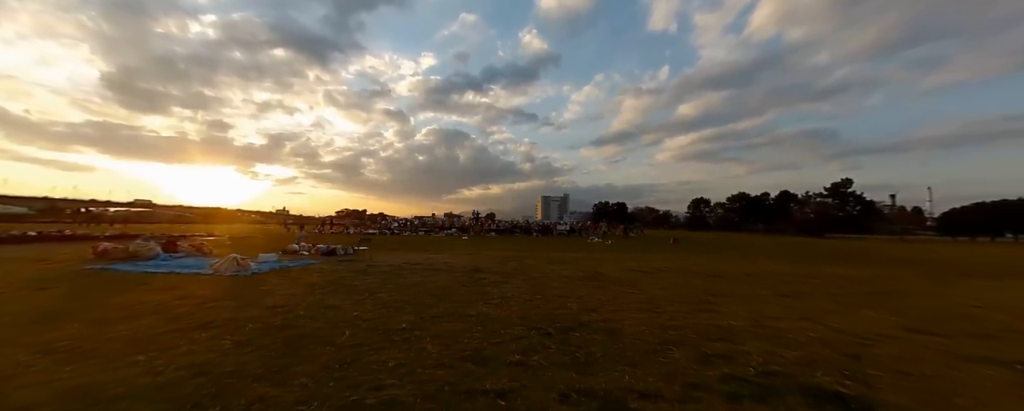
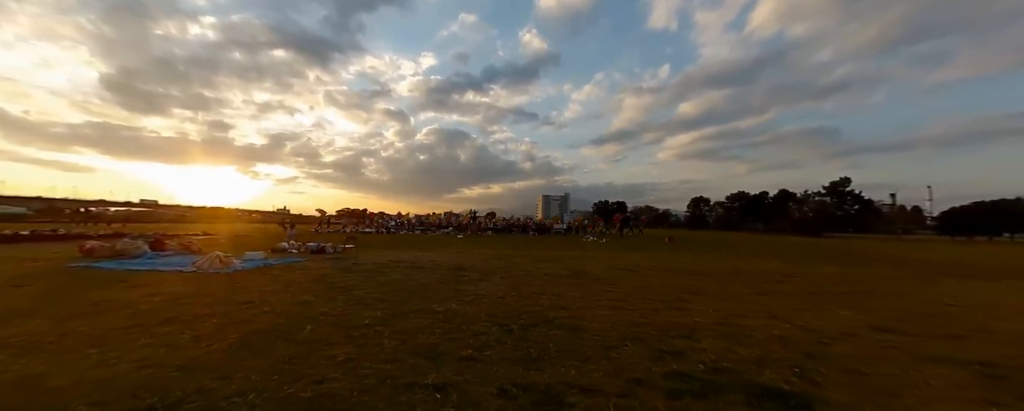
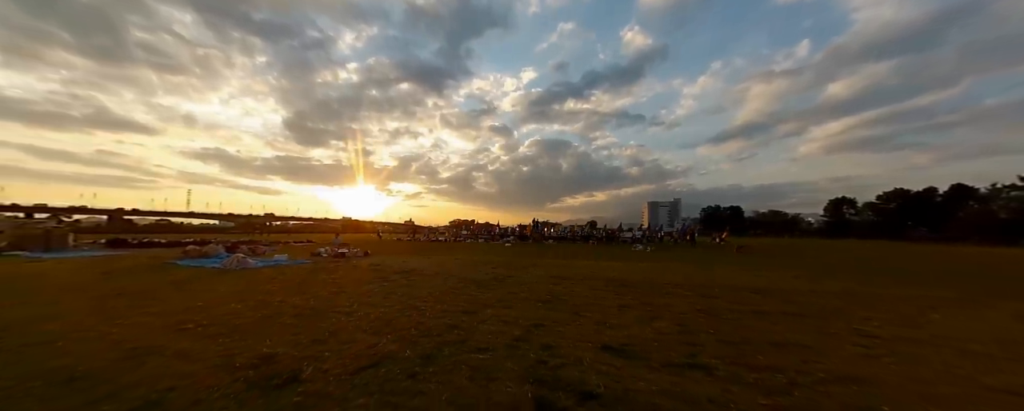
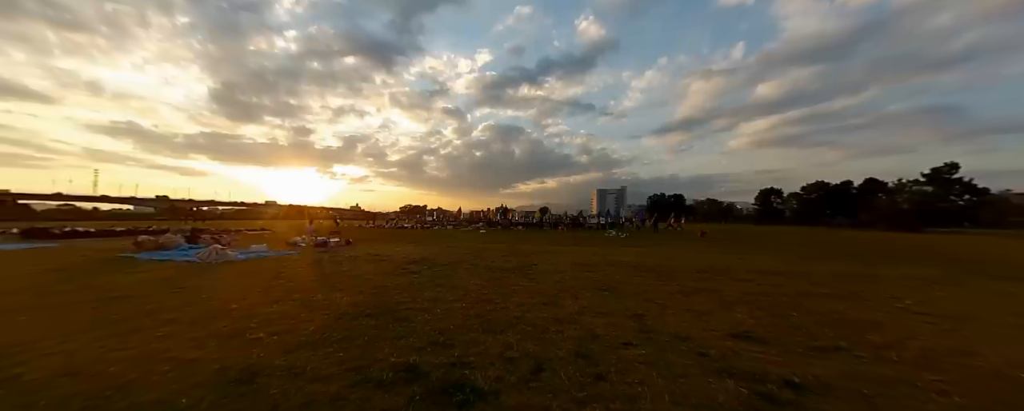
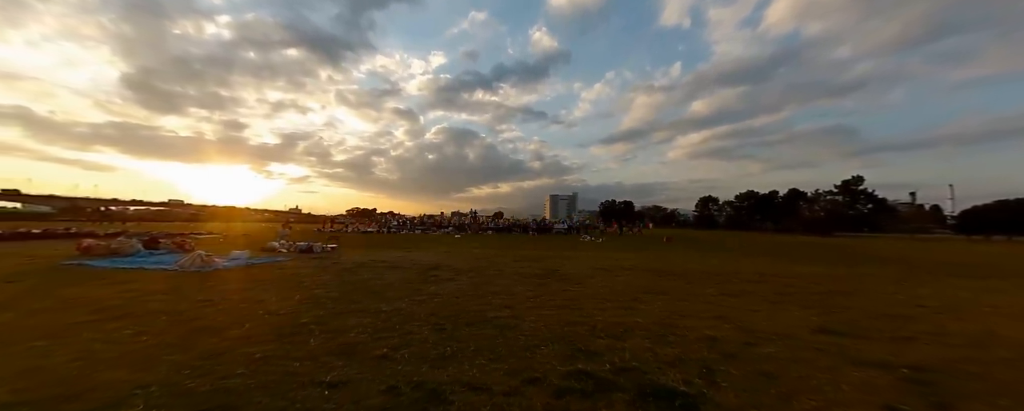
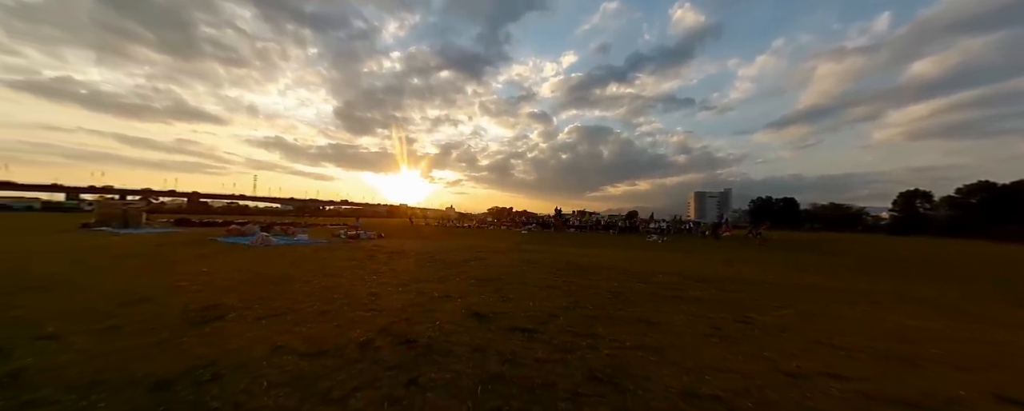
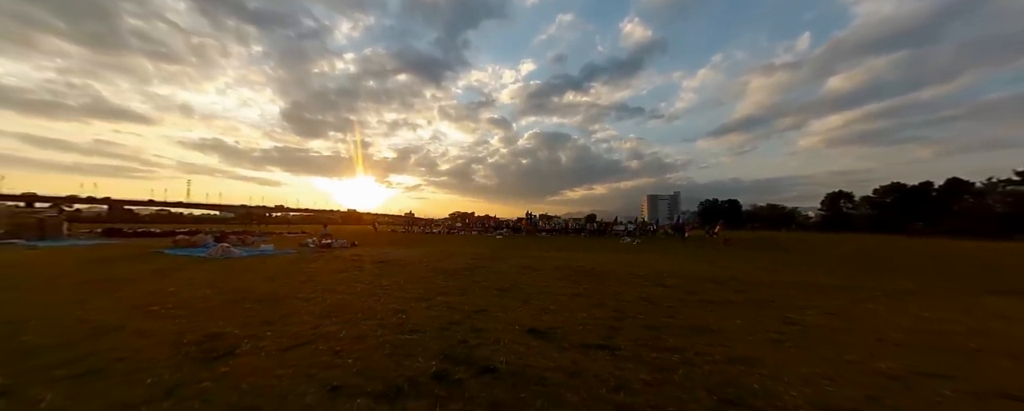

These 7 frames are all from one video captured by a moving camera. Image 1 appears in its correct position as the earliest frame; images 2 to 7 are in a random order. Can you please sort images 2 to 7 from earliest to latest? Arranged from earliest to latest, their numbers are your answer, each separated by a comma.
2, 5, 4, 3, 7, 6
